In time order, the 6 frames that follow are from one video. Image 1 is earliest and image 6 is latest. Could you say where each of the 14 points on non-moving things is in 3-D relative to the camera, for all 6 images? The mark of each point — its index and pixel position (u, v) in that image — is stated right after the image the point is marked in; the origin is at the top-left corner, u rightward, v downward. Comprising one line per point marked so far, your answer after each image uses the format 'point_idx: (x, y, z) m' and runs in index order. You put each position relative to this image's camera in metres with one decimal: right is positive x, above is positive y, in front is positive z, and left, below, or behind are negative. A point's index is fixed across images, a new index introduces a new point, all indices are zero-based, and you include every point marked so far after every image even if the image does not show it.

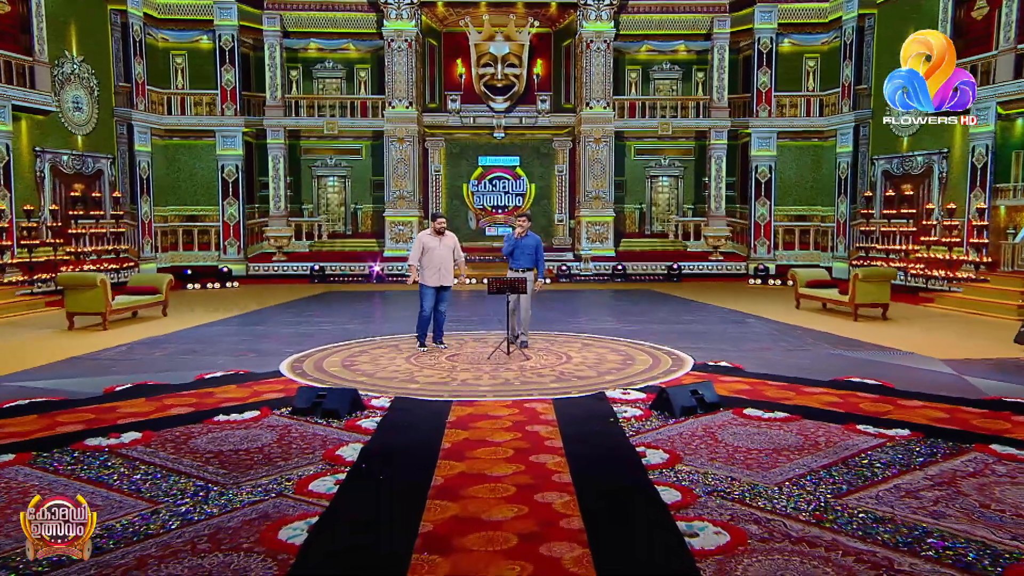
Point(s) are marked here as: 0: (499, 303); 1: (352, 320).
0: (-0.3, -0.3, +18.9) m
1: (-2.9, -0.6, +17.1) m
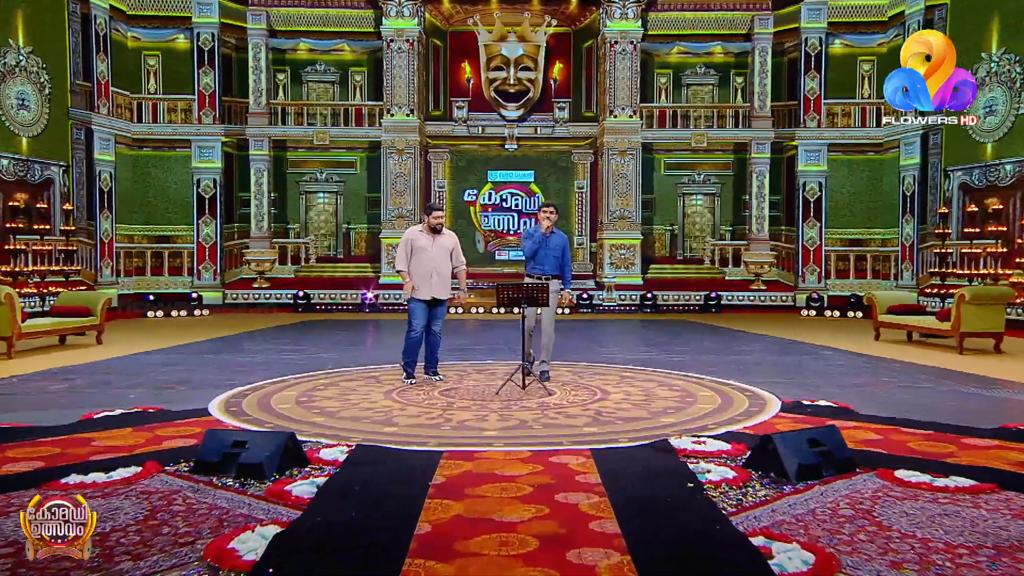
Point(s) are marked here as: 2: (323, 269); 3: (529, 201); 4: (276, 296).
0: (0.0, -0.8, +16.2) m
1: (-2.7, -1.0, +14.4) m
2: (-3.9, +0.4, +19.6) m
3: (+0.4, +1.8, +19.7) m
4: (-4.6, -0.1, +18.5) m
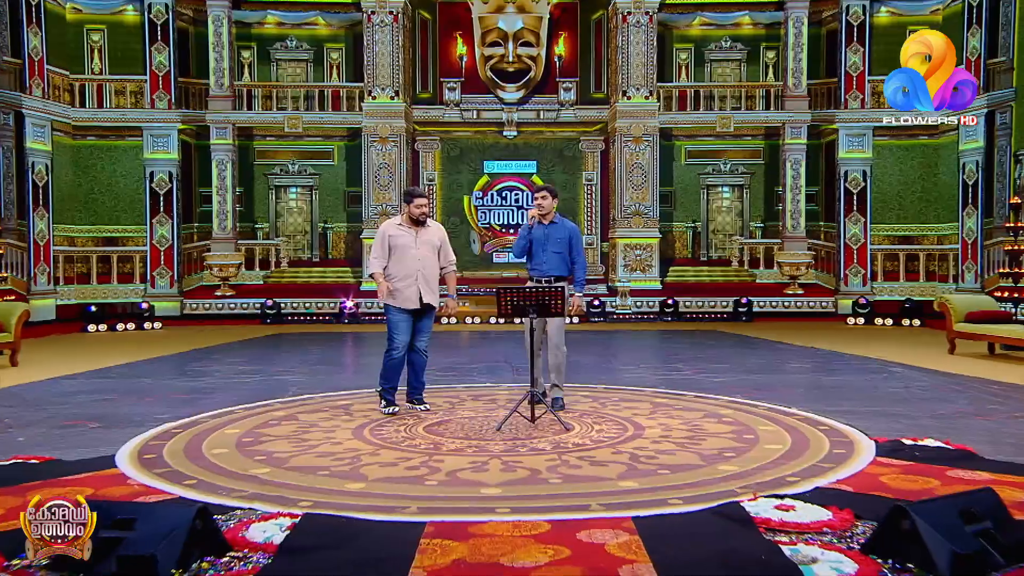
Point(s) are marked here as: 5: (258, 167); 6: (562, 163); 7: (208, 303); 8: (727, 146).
0: (0.0, -0.9, +13.8) m
1: (-2.6, -1.1, +12.0) m
2: (-3.9, +0.3, +17.2) m
3: (+0.3, +1.7, +17.3) m
4: (-4.6, -0.3, +16.0) m
5: (-4.7, +2.2, +17.4) m
6: (+0.9, +2.3, +17.4) m
7: (-5.2, -0.3, +16.1) m
8: (+3.9, +2.6, +17.1) m
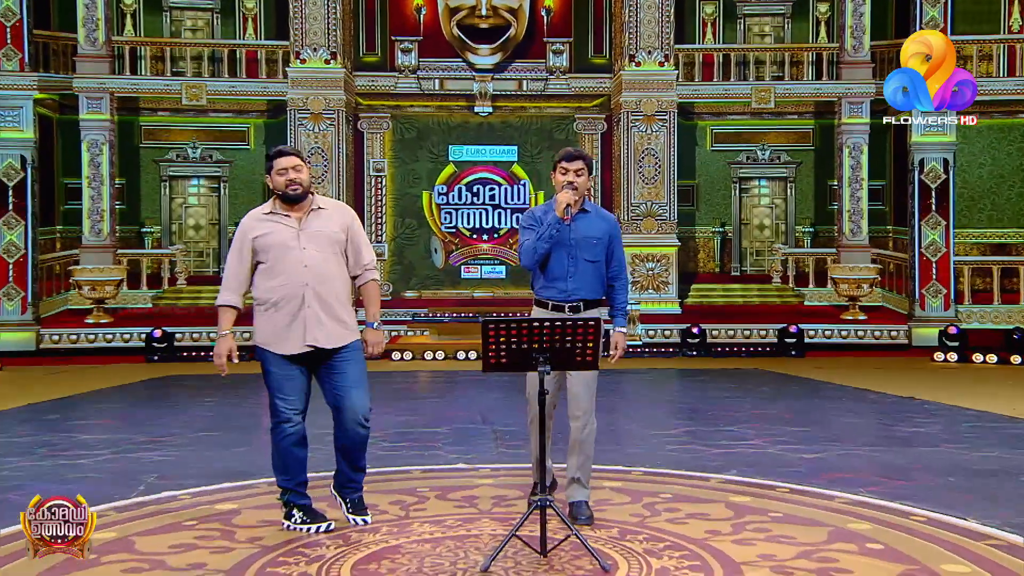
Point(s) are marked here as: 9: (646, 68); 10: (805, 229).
0: (-0.2, -1.1, +9.7) m
1: (-2.8, -1.3, +7.8) m
2: (-4.3, 0.0, +12.9) m
3: (0.0, +1.4, +13.3) m
4: (-4.9, -0.6, +11.7) m
5: (-5.1, +1.9, +13.1) m
6: (+0.6, +2.0, +13.4) m
7: (-5.5, -0.6, +11.8) m
8: (+3.5, +2.2, +13.3) m
9: (+1.8, +2.9, +12.4) m
10: (+4.1, +0.8, +13.3) m
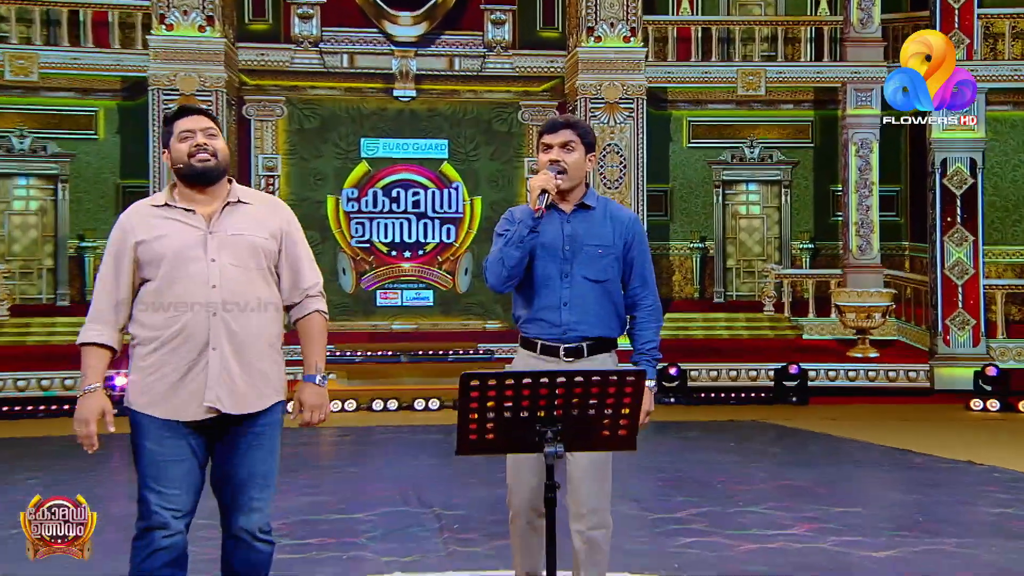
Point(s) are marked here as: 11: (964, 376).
0: (-0.7, -1.4, +6.9) m
1: (-3.1, -1.6, +4.8) m
2: (-5.0, -0.4, +9.8) m
3: (-0.8, +1.0, +10.6) m
4: (-5.6, -0.9, +8.6) m
5: (-5.9, +1.5, +10.0) m
6: (-0.3, +1.6, +10.7) m
7: (-6.2, -0.9, +8.7) m
8: (+2.7, +1.9, +10.9) m
9: (+1.0, +2.6, +9.9) m
10: (+3.3, +0.5, +10.9) m
11: (+4.7, -0.9, +9.7) m
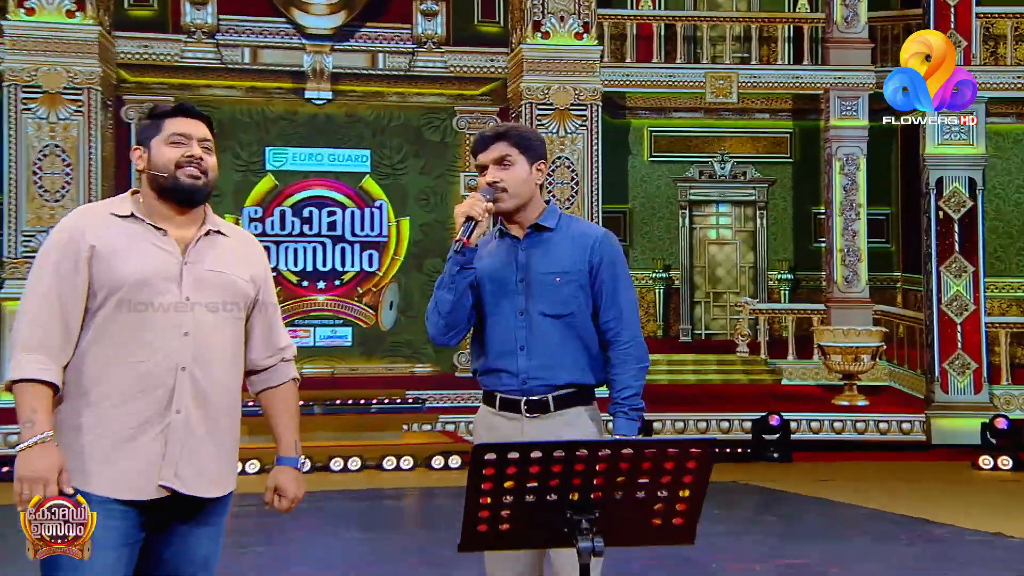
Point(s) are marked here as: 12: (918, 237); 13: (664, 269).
0: (-1.2, -1.7, +5.3) m
1: (-3.4, -1.9, +3.1) m
2: (-5.6, -0.7, +8.0) m
3: (-1.5, +0.7, +9.0) m
4: (-6.1, -1.3, +6.7) m
5: (-6.5, +1.2, +8.2) m
6: (-0.9, +1.3, +9.2) m
7: (-6.7, -1.2, +6.8) m
8: (+2.1, +1.6, +9.5) m
9: (+0.4, +2.2, +8.4) m
10: (+2.7, +0.1, +9.6) m
11: (+4.1, -1.2, +8.4) m
12: (+3.9, +0.5, +9.2) m
13: (+1.5, +0.2, +9.6) m
